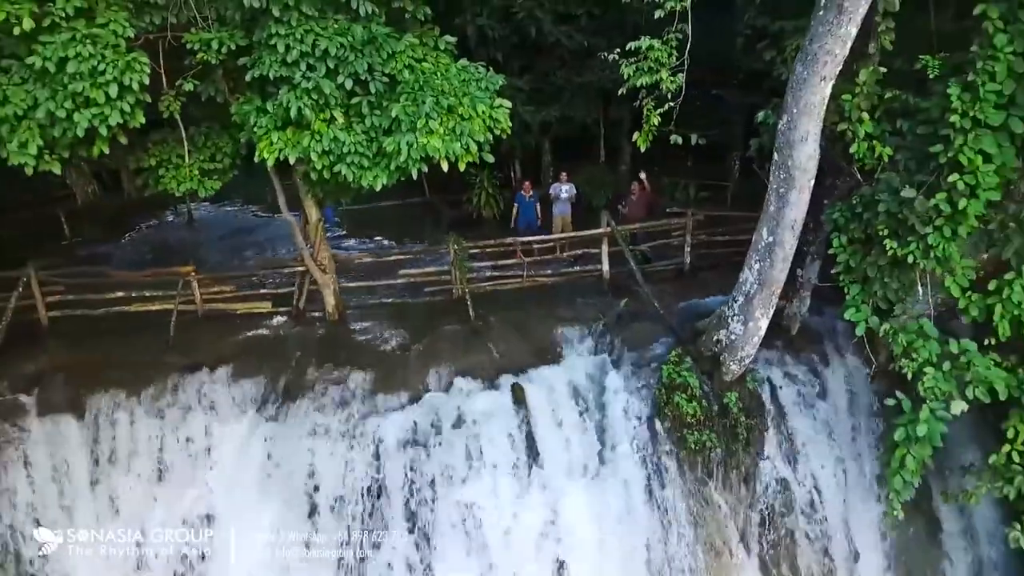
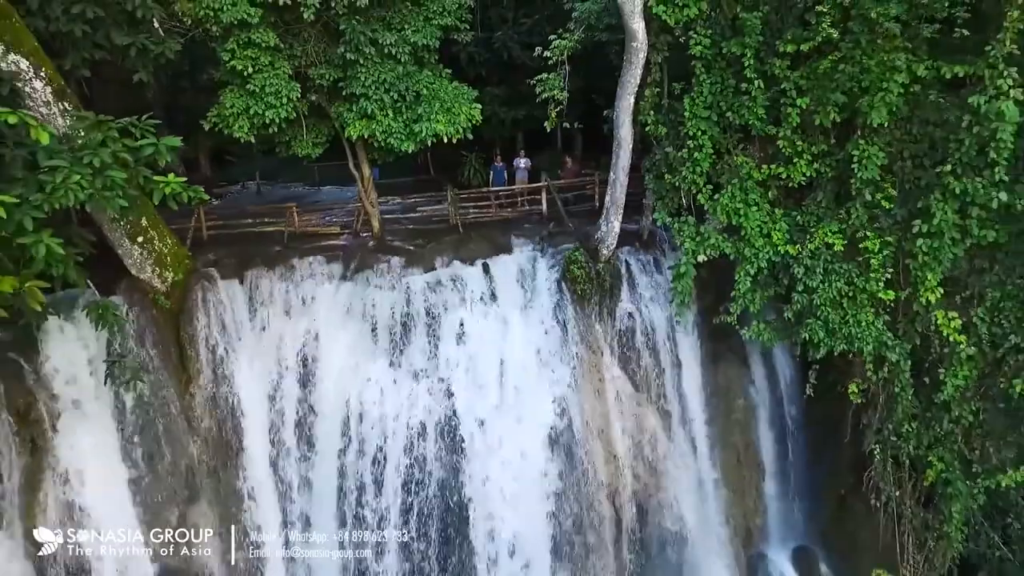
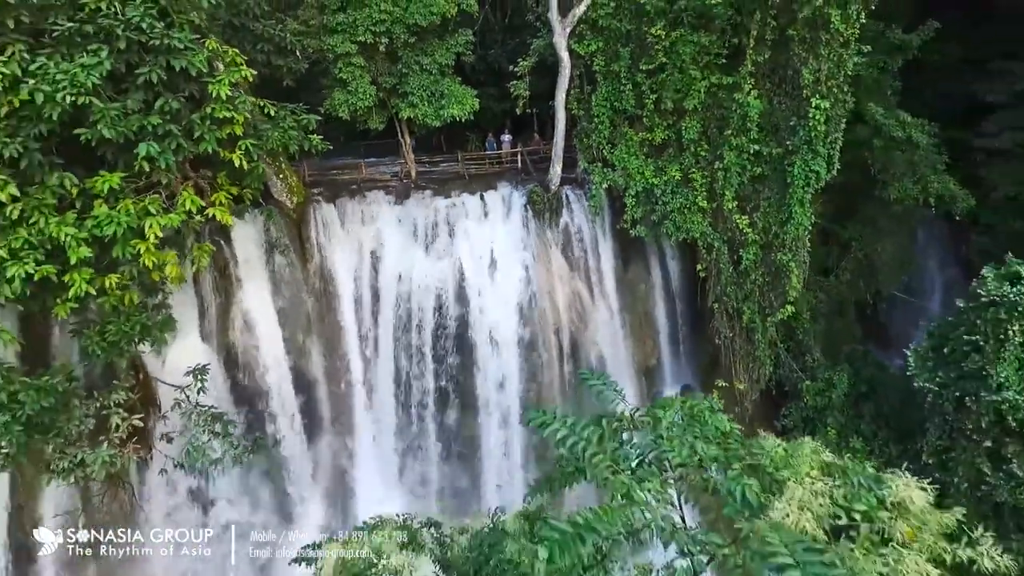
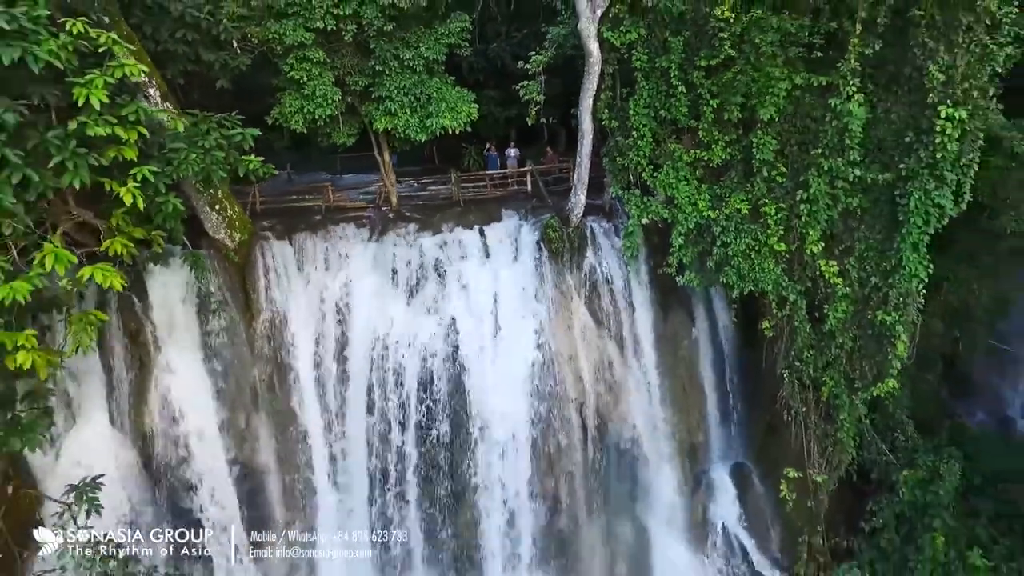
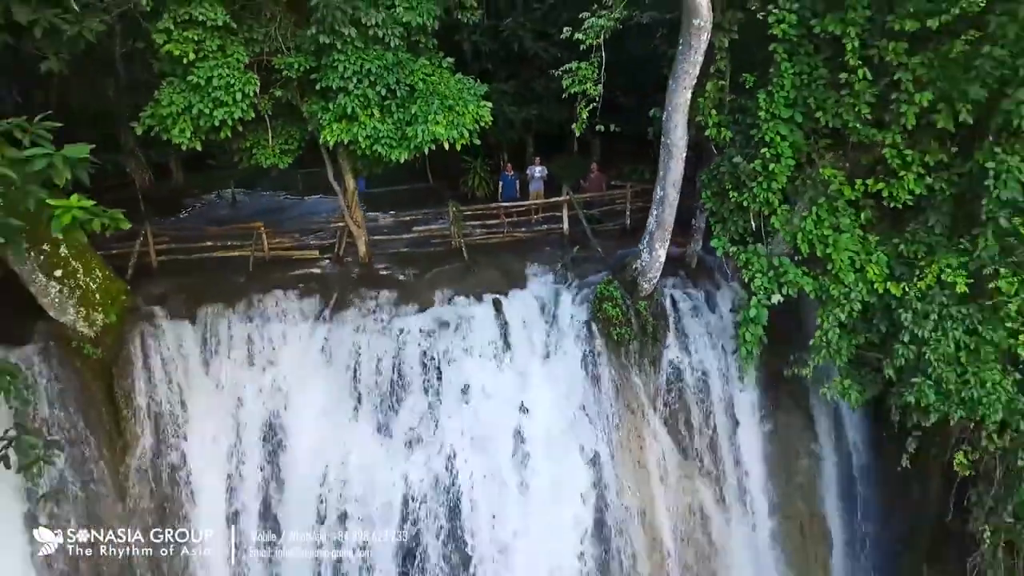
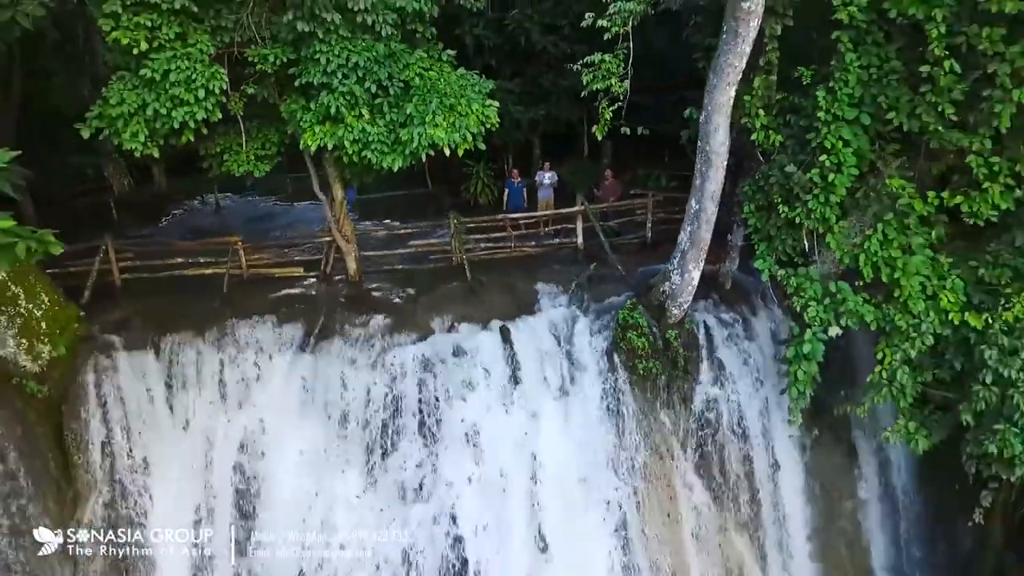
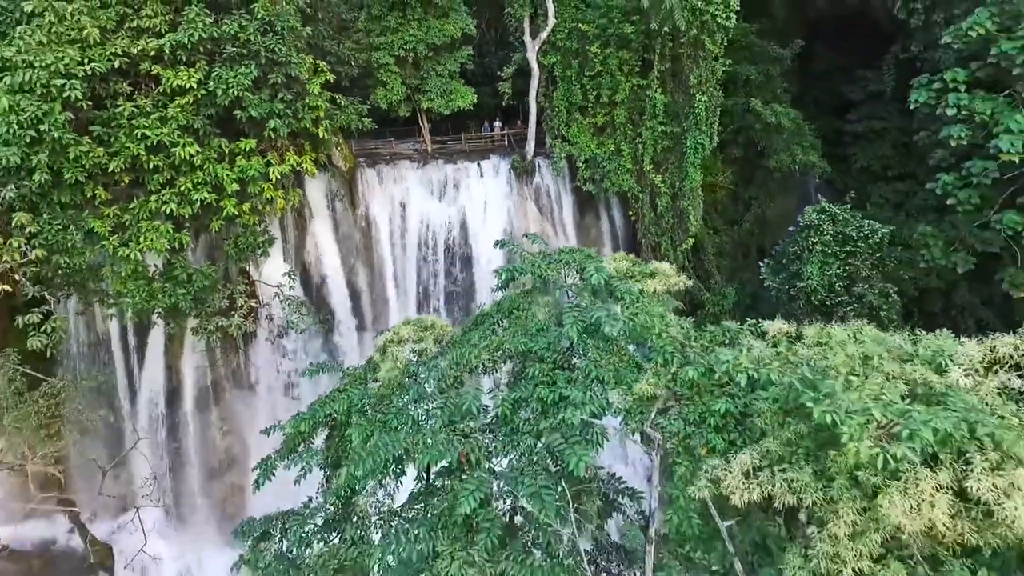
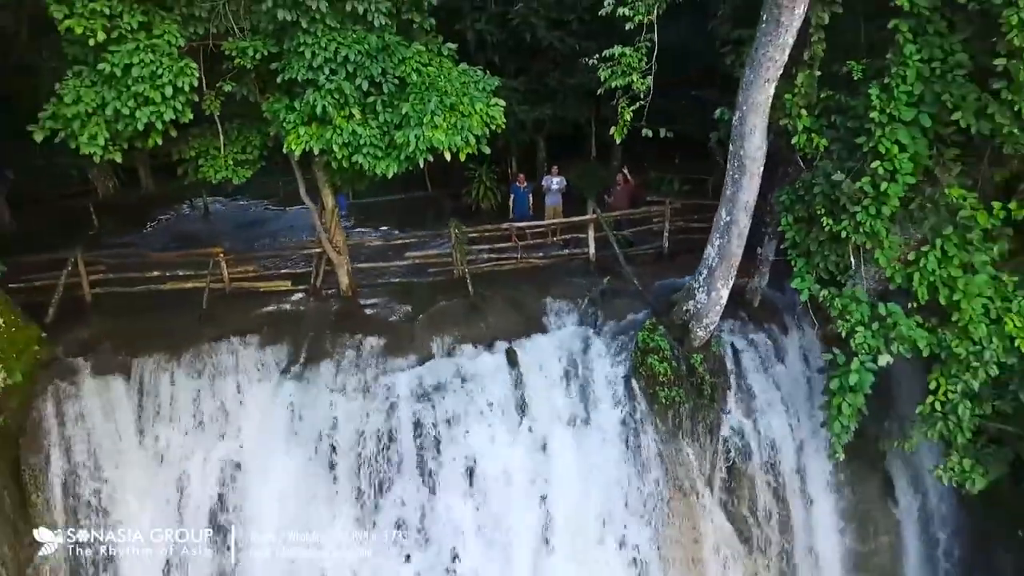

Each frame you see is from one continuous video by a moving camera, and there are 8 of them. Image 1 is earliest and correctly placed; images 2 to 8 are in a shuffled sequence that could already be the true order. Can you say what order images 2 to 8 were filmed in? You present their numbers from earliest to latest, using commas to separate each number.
8, 6, 5, 2, 4, 3, 7
